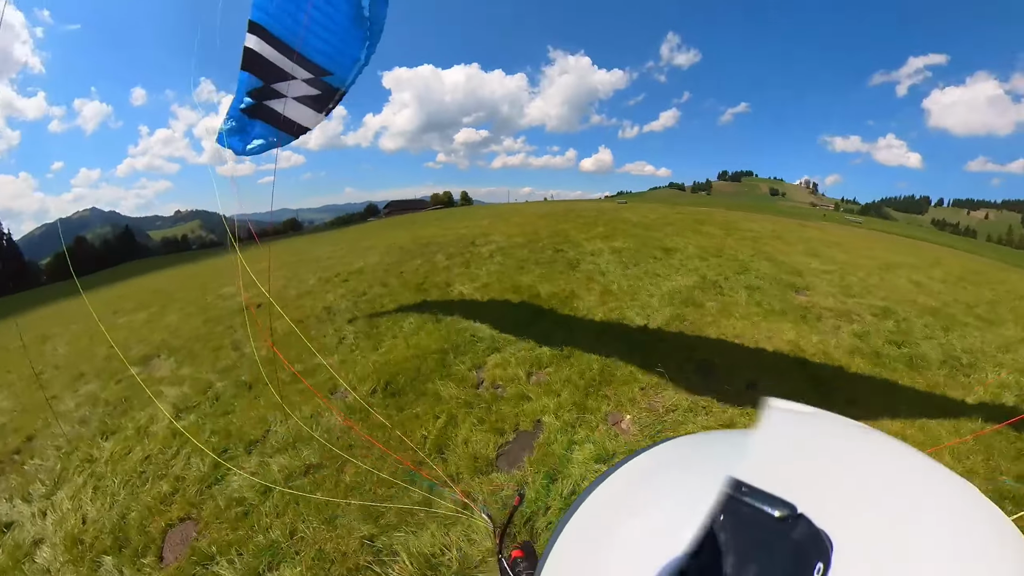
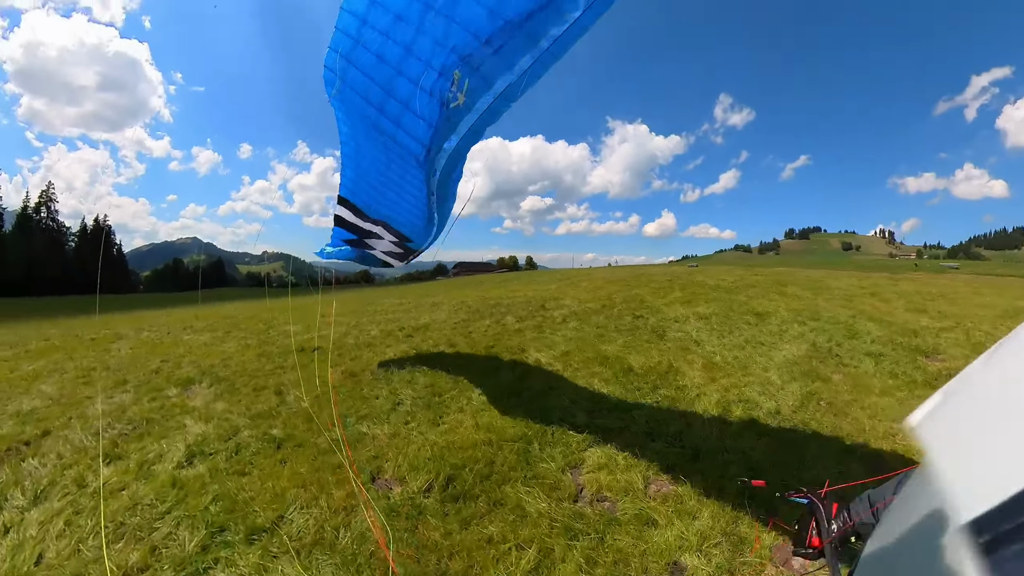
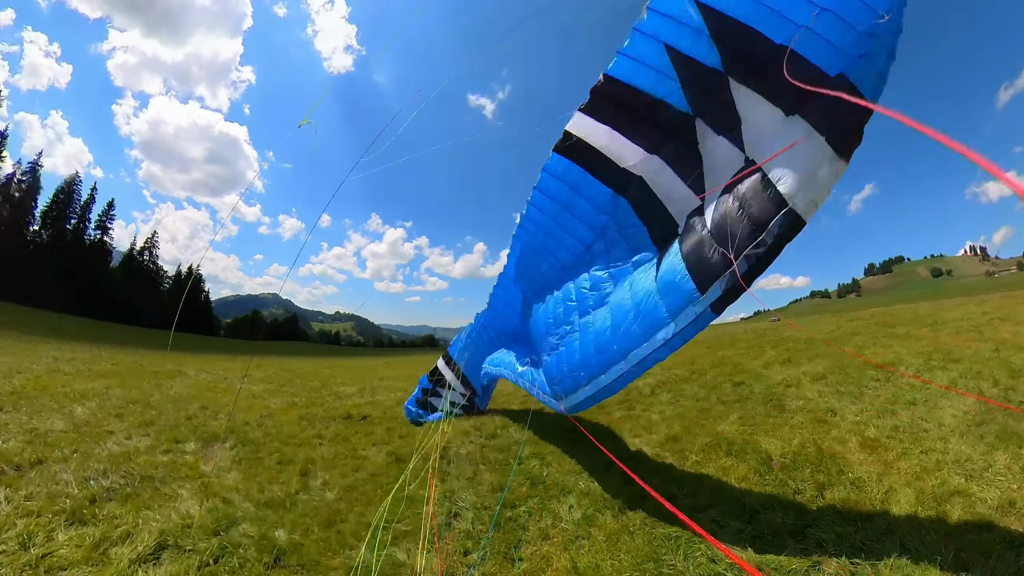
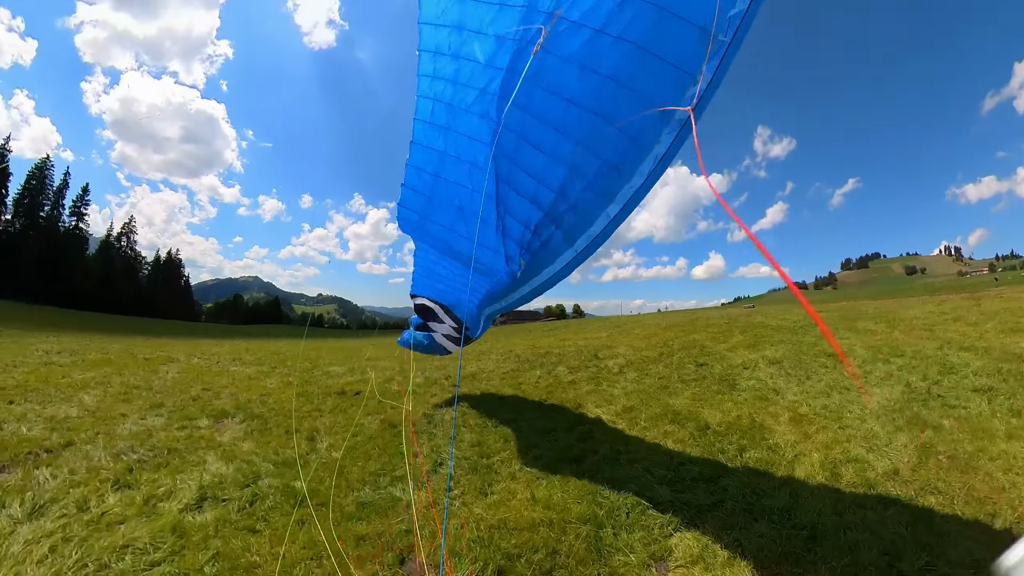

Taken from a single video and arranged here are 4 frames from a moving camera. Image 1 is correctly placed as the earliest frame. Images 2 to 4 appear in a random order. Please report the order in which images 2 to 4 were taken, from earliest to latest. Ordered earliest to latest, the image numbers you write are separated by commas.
2, 4, 3
